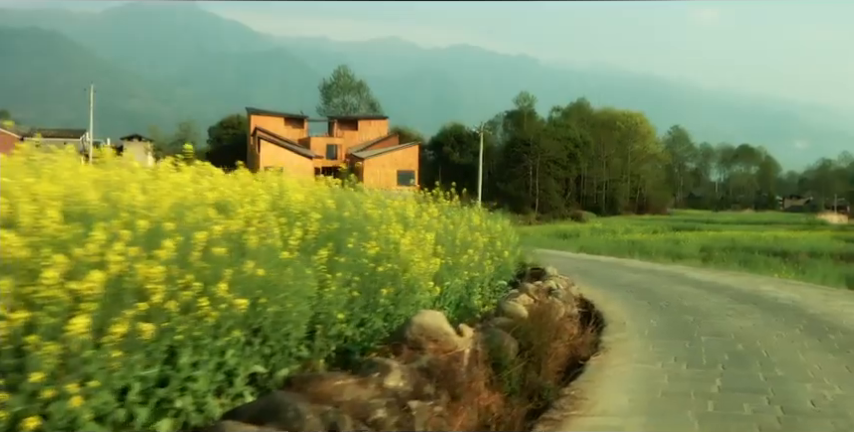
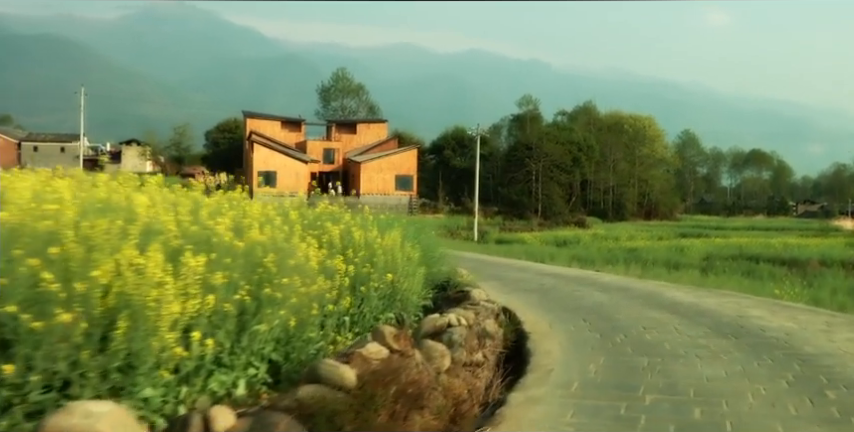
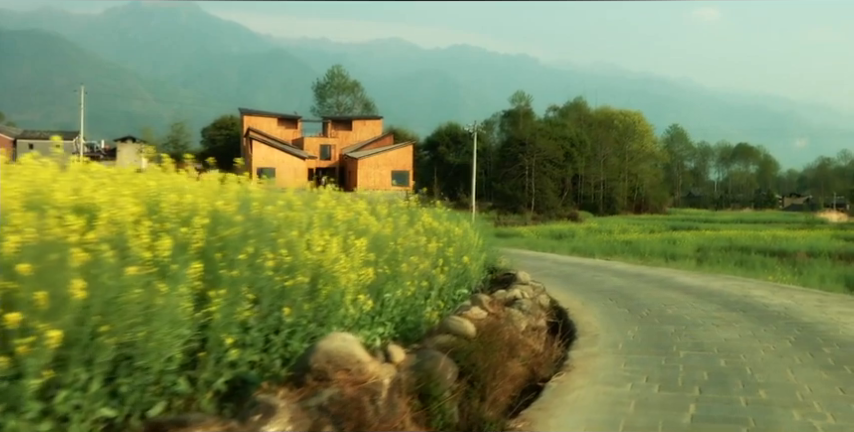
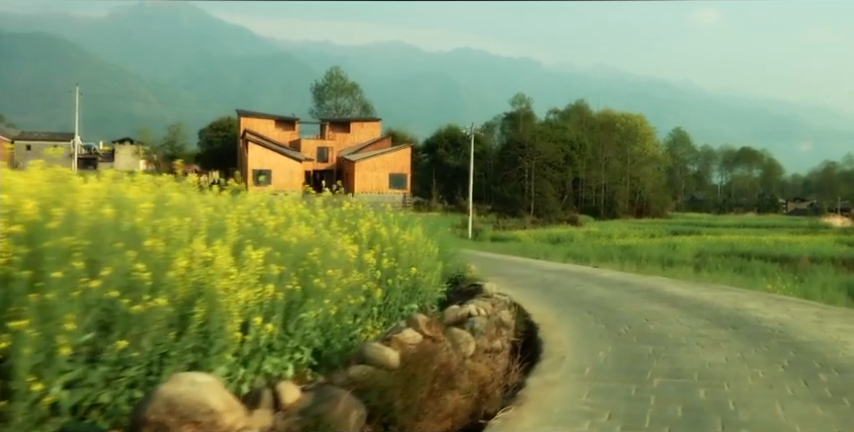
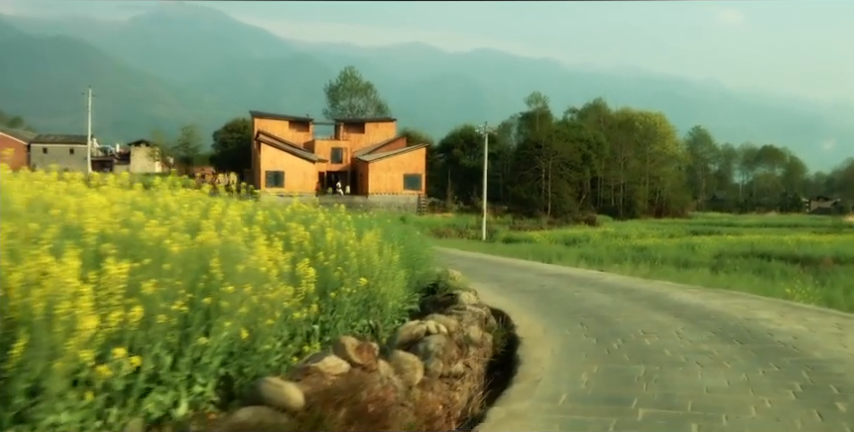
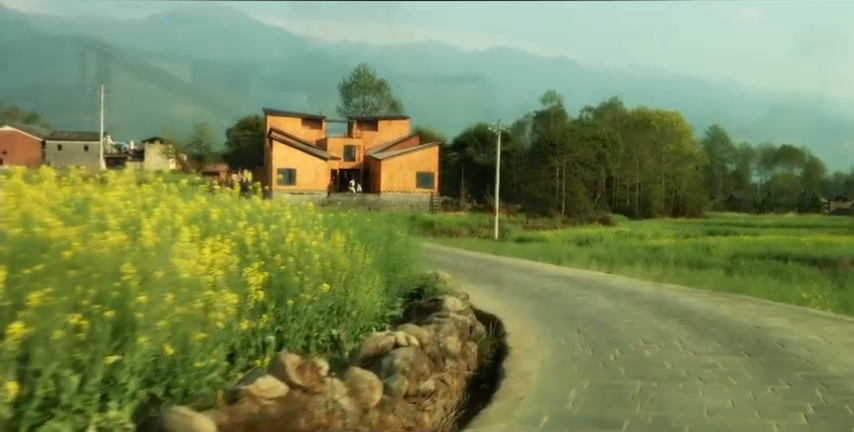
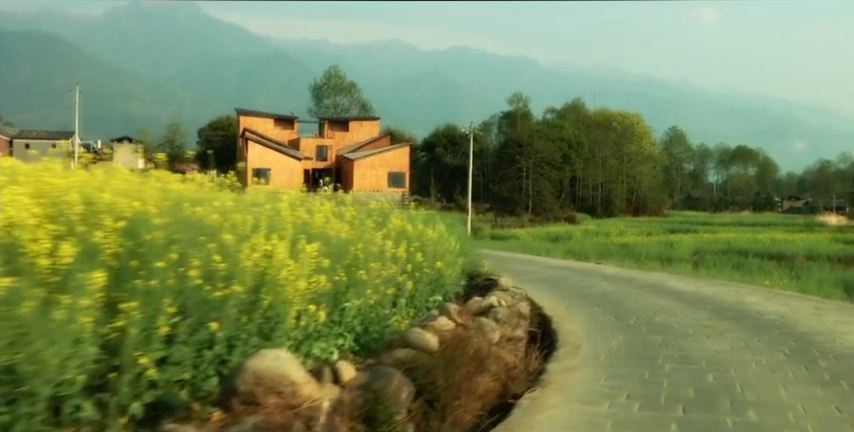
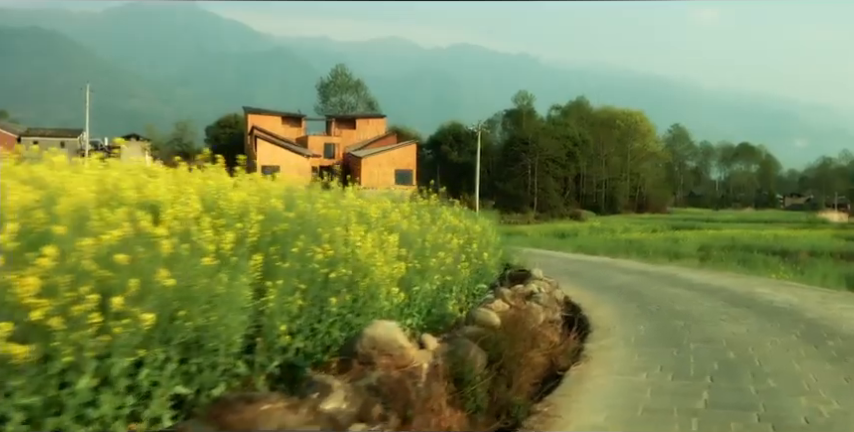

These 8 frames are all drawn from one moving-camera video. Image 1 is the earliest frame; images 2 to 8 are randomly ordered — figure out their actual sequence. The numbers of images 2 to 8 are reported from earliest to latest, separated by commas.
8, 3, 7, 4, 2, 5, 6
